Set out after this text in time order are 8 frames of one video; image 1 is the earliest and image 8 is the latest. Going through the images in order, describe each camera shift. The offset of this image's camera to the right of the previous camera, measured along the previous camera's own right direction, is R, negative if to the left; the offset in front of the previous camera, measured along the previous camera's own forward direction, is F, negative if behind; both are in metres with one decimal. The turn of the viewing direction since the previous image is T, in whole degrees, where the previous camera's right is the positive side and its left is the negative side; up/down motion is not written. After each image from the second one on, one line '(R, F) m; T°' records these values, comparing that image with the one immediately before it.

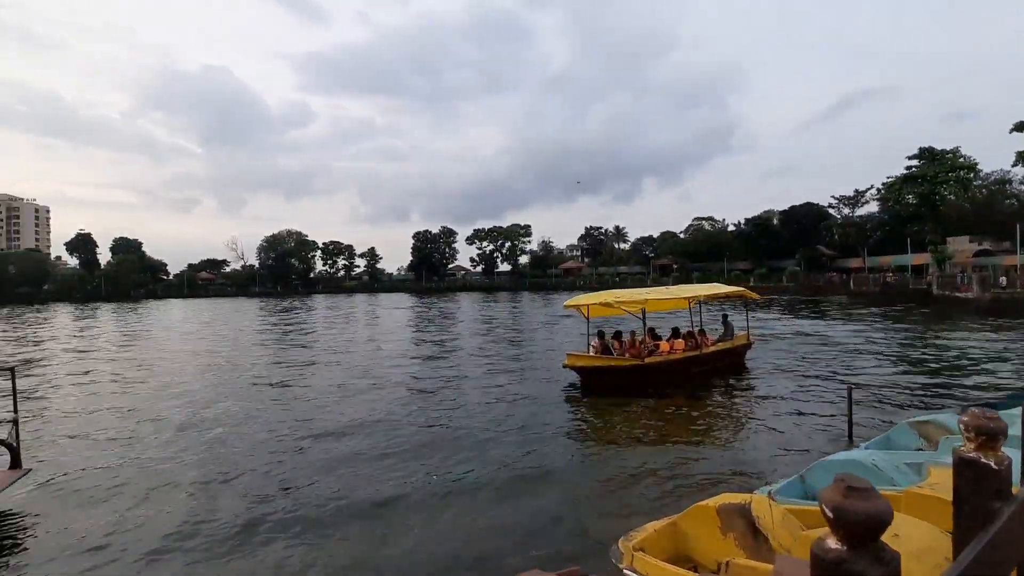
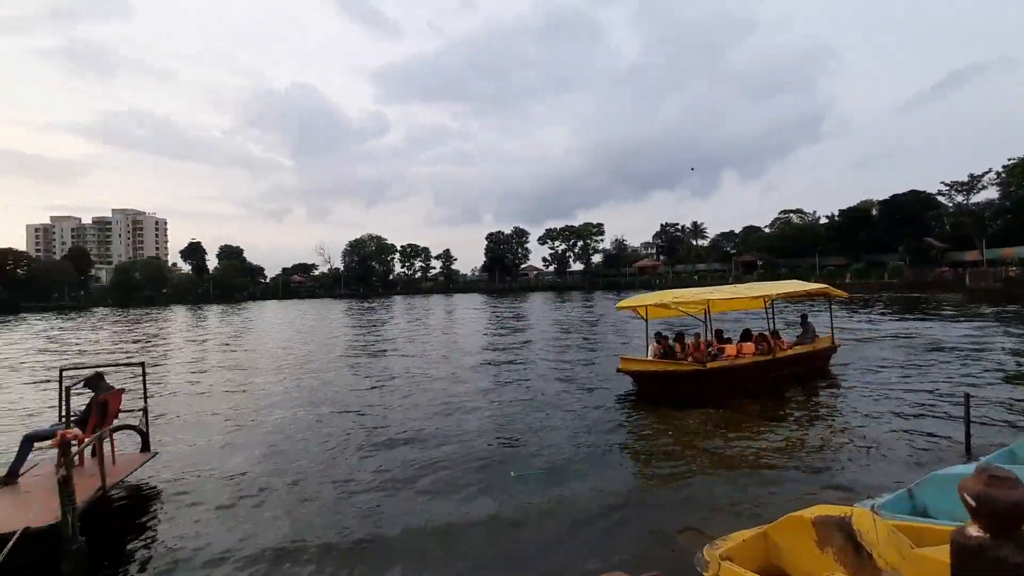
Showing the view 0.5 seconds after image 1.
(0.0, -1.3) m; -7°
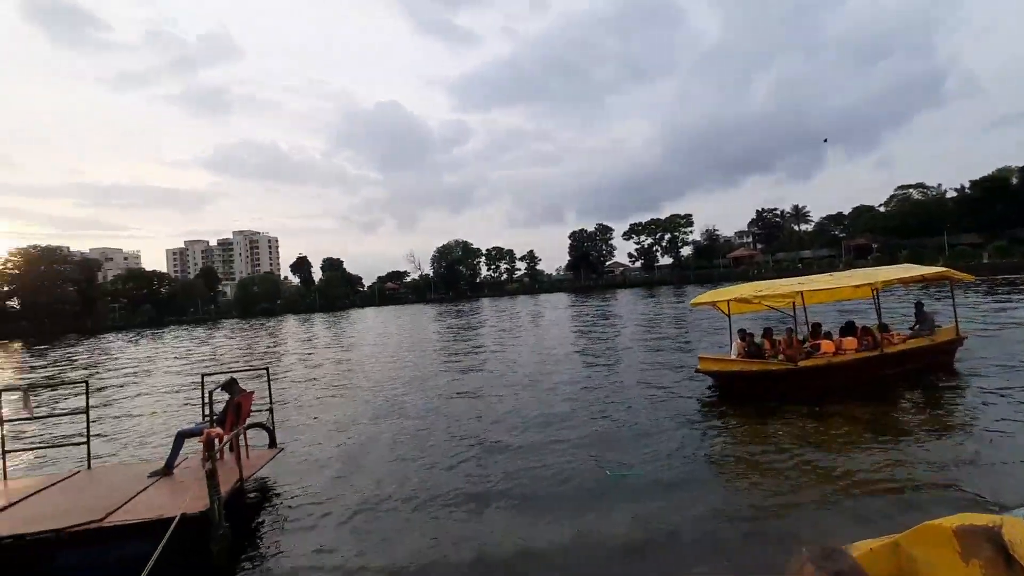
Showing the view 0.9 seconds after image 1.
(+0.3, -1.6) m; -8°
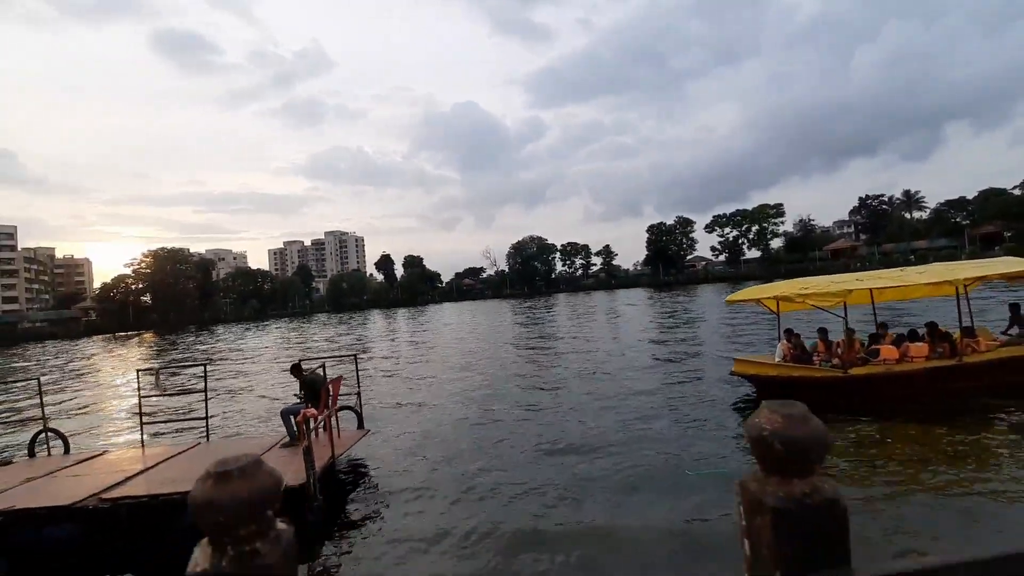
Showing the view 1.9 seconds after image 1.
(+0.3, -1.5) m; -7°
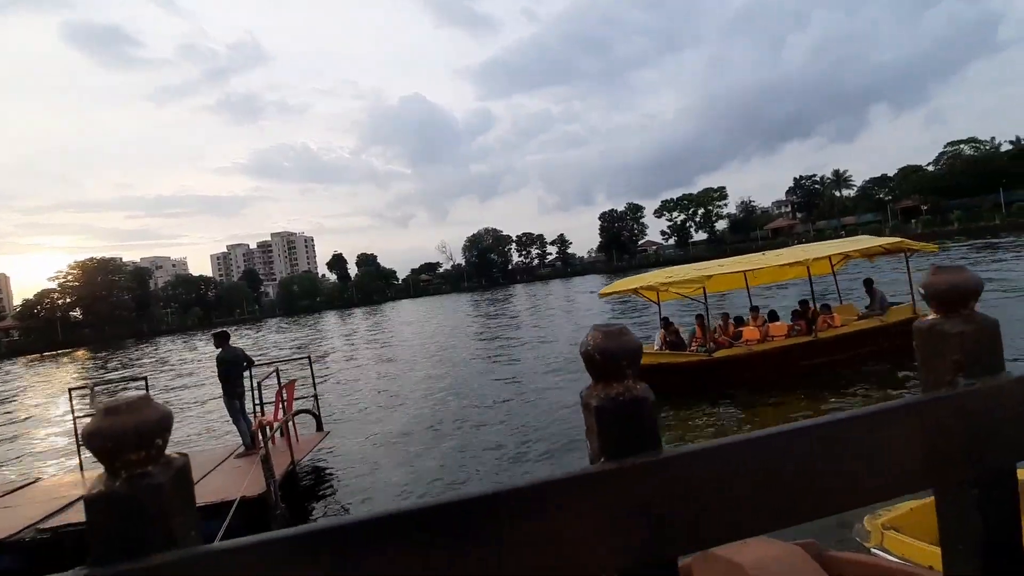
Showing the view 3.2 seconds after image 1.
(-0.1, +0.9) m; +4°
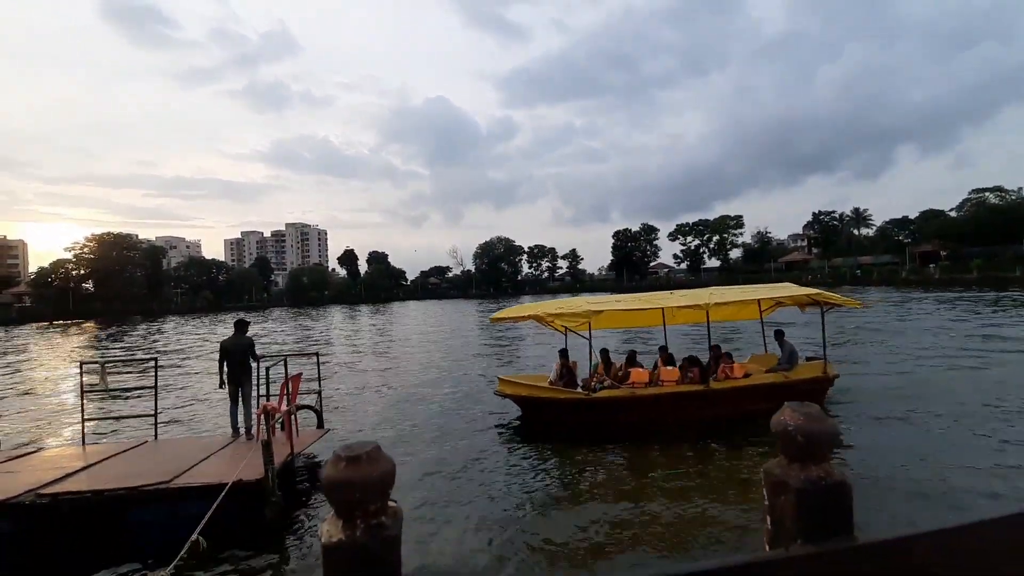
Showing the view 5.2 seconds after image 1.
(0.0, -0.1) m; -1°
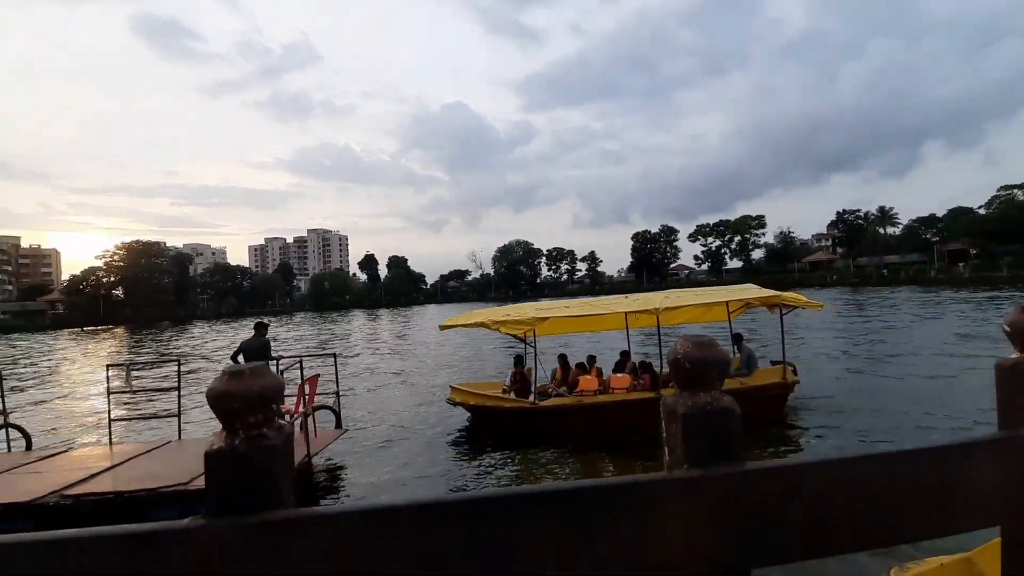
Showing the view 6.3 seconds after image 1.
(0.0, -0.2) m; -2°
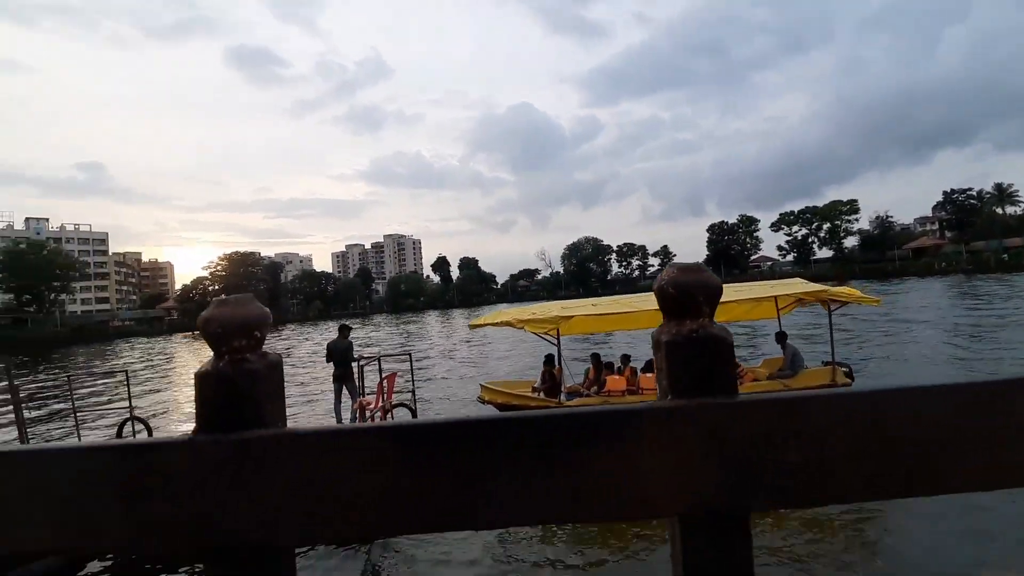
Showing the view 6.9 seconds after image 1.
(+0.3, -1.2) m; -7°
